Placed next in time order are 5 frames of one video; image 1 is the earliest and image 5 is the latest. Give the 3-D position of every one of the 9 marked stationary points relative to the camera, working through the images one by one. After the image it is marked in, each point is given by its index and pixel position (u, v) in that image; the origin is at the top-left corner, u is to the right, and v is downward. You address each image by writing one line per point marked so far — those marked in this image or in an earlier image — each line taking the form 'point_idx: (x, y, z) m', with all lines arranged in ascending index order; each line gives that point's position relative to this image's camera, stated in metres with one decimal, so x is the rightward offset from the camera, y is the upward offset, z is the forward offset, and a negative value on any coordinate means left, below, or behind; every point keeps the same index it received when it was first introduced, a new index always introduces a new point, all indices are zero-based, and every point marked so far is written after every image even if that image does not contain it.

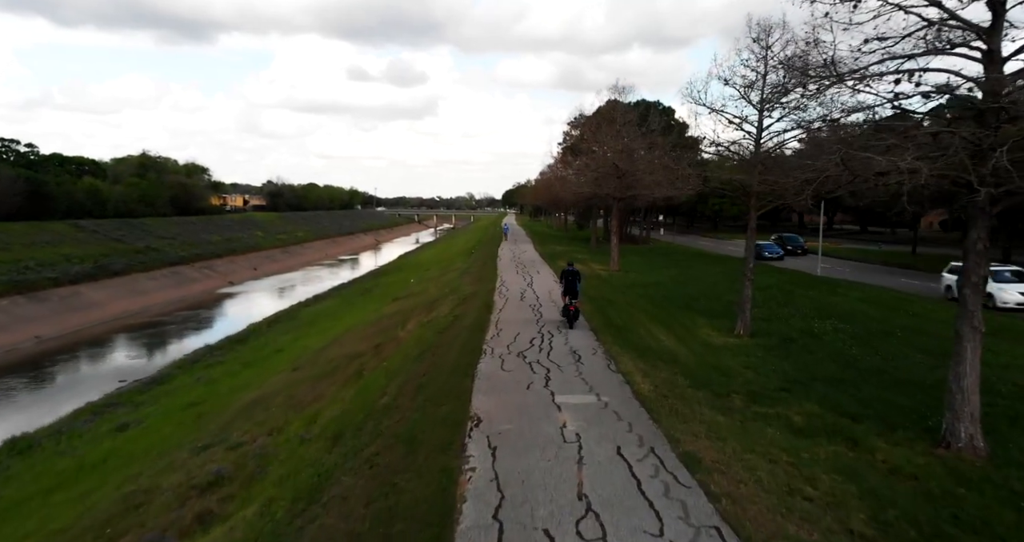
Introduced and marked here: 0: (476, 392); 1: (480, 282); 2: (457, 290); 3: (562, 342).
0: (-0.5, -1.7, +7.0) m
1: (-1.2, -0.5, +17.8) m
2: (-2.0, -0.7, +17.6) m
3: (+1.0, -1.4, +9.8) m
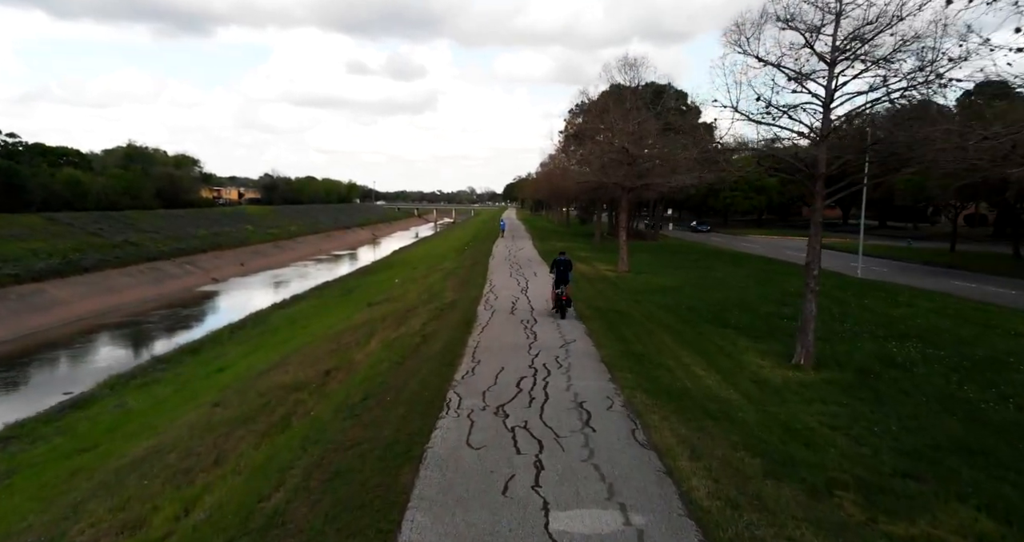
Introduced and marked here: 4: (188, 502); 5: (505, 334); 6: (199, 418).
0: (-0.8, -1.9, +4.1) m
1: (-1.4, -0.5, +14.9) m
2: (-2.2, -0.8, +14.6) m
3: (+0.7, -1.5, +6.9) m
4: (-3.7, -2.6, +5.9) m
5: (-0.1, -1.2, +9.5) m
6: (-5.7, -2.7, +9.2) m
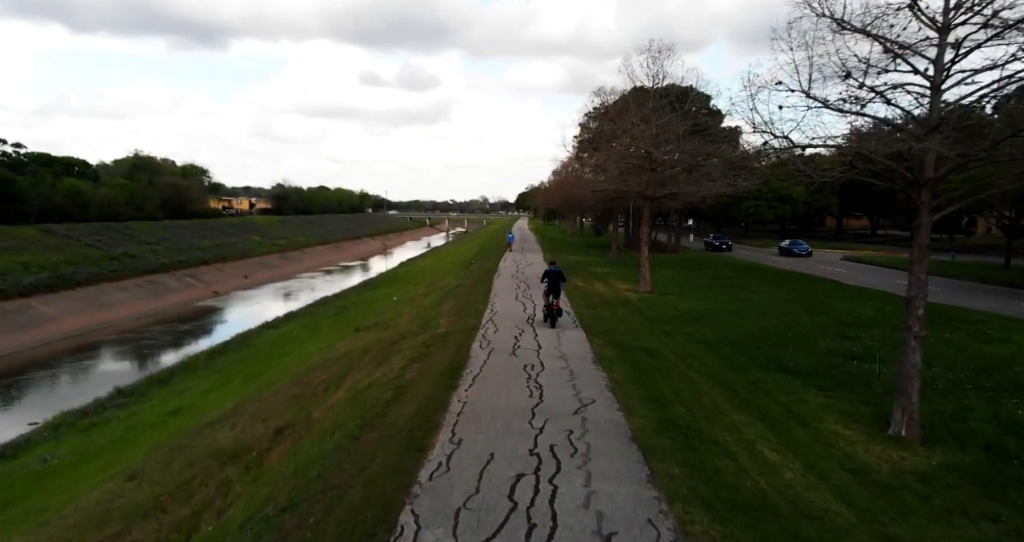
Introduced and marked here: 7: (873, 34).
0: (-0.9, -2.3, +1.8) m
1: (-1.3, -1.2, +12.6) m
2: (-2.1, -1.4, +12.4) m
3: (+0.6, -2.0, +4.6) m
4: (-3.8, -3.1, +3.7) m
5: (-0.1, -1.7, +7.3) m
6: (-5.7, -3.1, +7.0) m
7: (+4.6, +3.1, +6.5) m
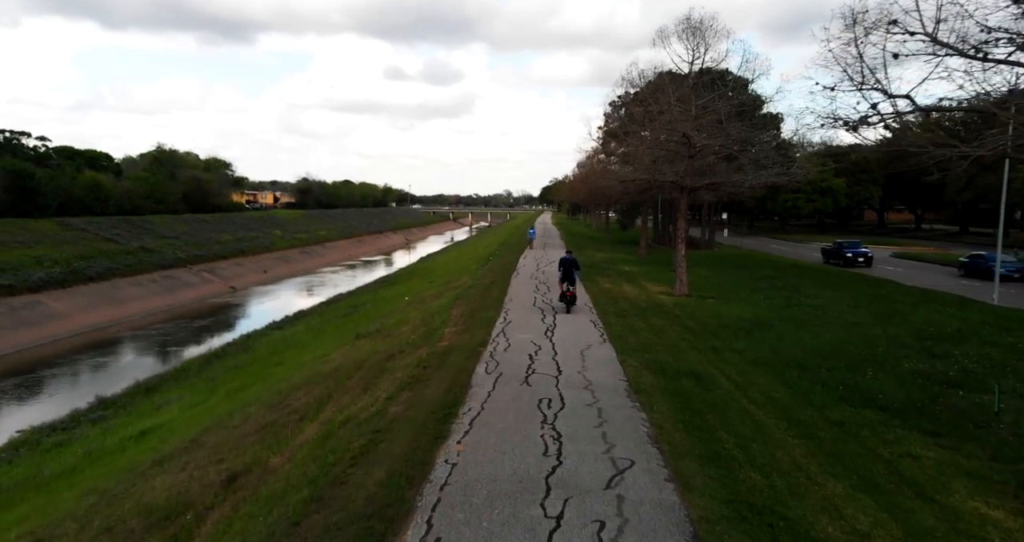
0: (-1.1, -2.5, +0.1) m
1: (-0.9, -1.2, +10.9) m
2: (-1.8, -1.4, +10.7) m
3: (+0.6, -2.1, +2.8) m
4: (-3.9, -3.2, +2.1) m
5: (0.0, -1.8, +5.5) m
6: (-5.6, -3.2, +5.5) m
7: (+4.7, +2.9, +4.4) m
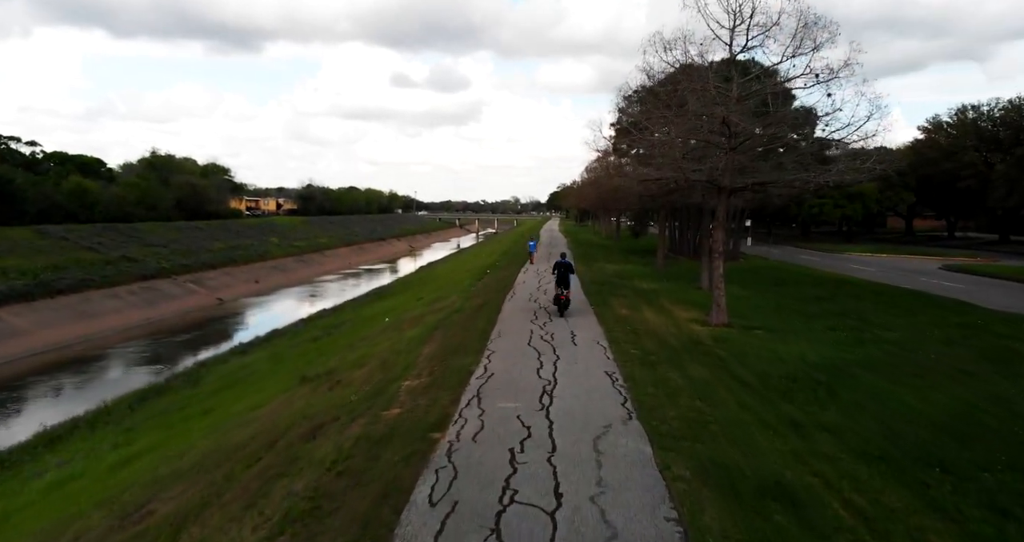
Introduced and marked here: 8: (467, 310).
0: (-1.5, -2.8, -3.1) m
1: (-1.2, -1.7, +7.7) m
2: (-2.0, -1.9, +7.6) m
3: (+0.2, -2.5, -0.4) m
4: (-4.3, -3.6, -1.0) m
5: (-0.4, -2.2, +2.3) m
6: (-5.9, -3.7, +2.4) m
7: (+4.4, +2.5, +1.3) m
8: (-1.3, -1.1, +14.3) m
